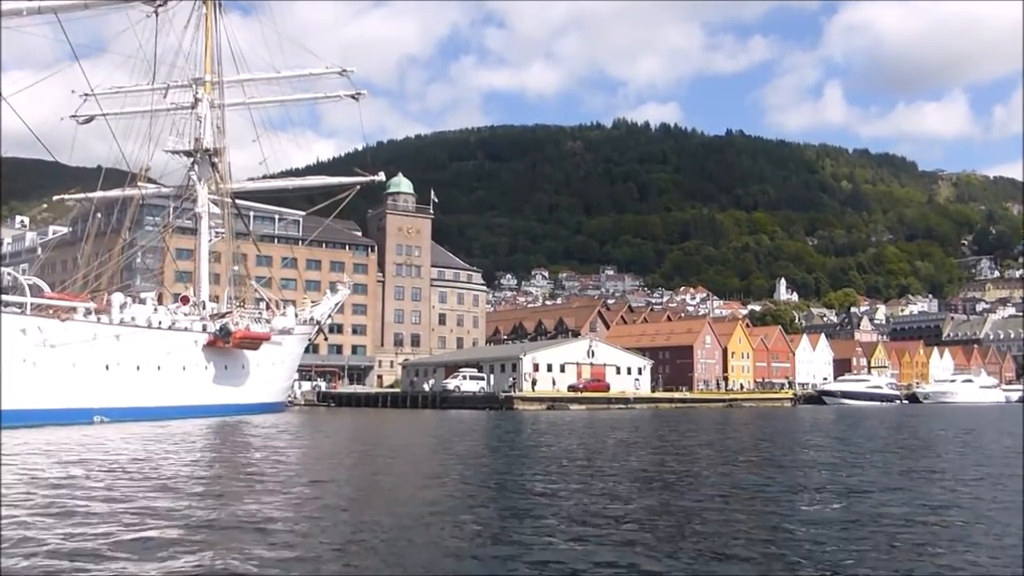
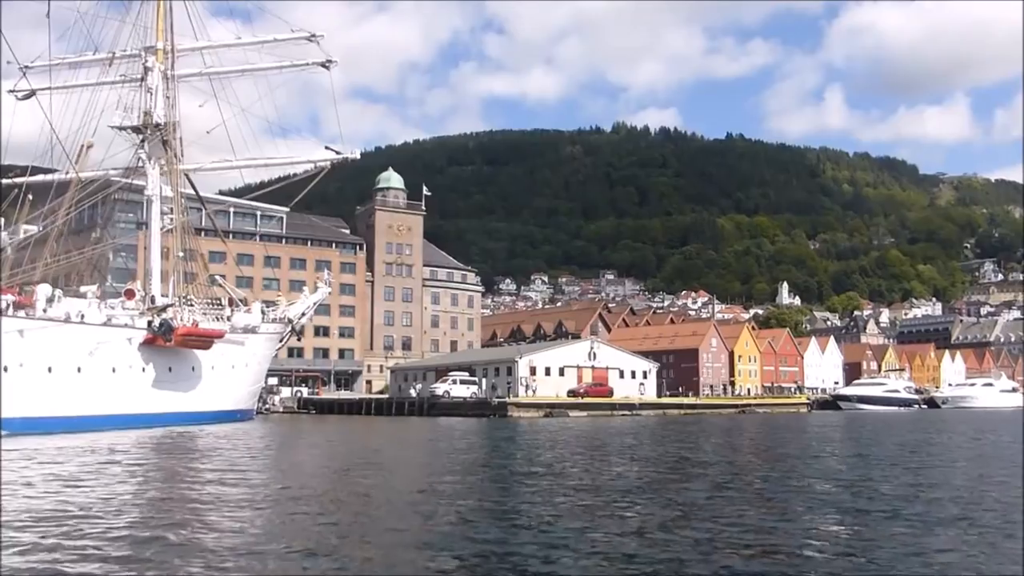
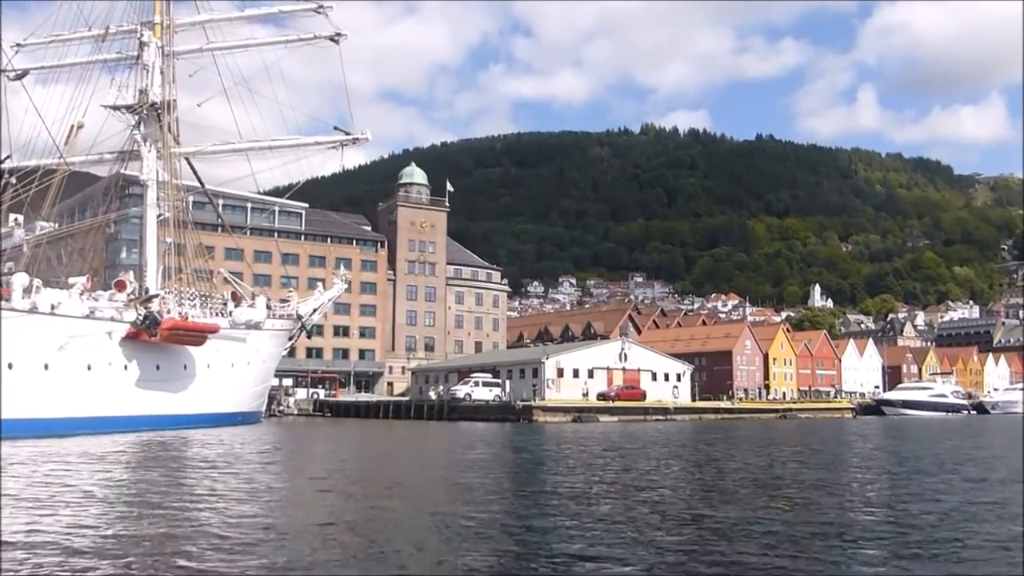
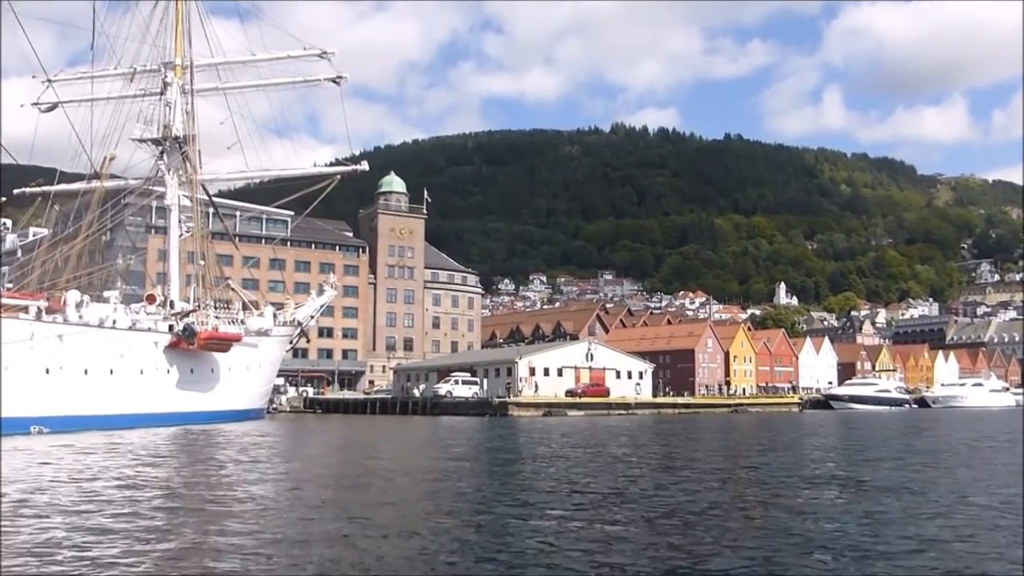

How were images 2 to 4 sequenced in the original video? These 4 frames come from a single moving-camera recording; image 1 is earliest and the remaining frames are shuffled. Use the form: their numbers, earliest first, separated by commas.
4, 2, 3
